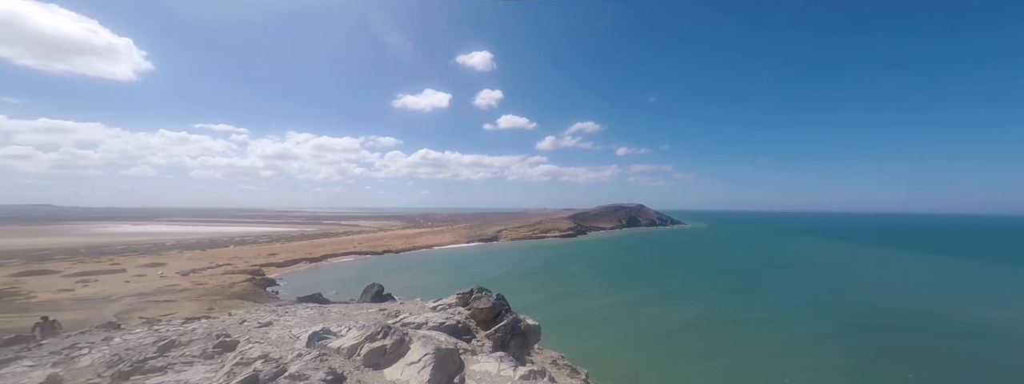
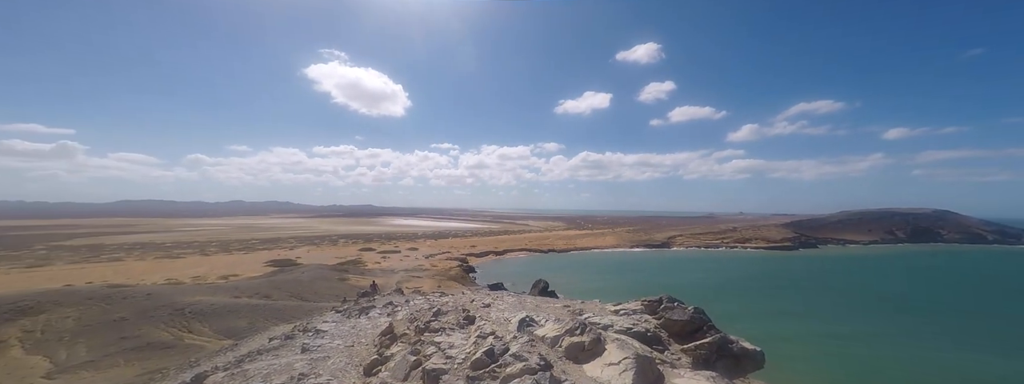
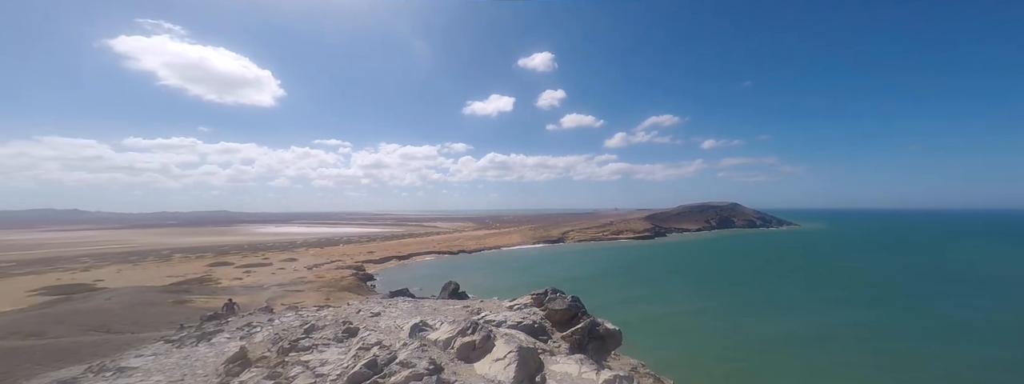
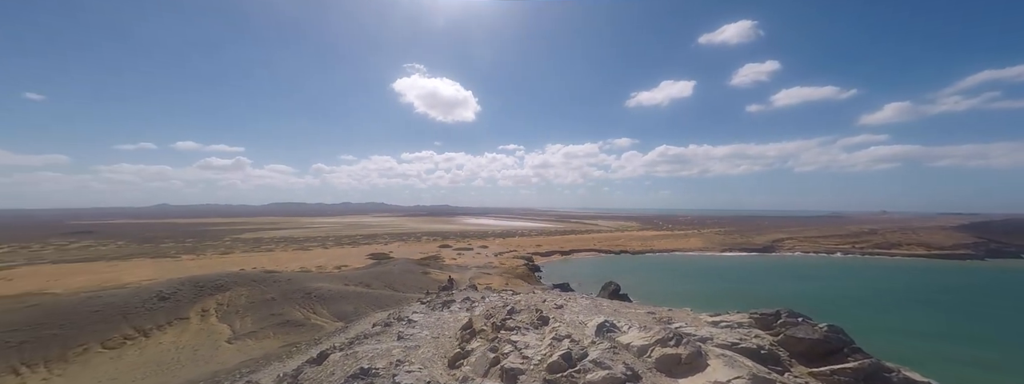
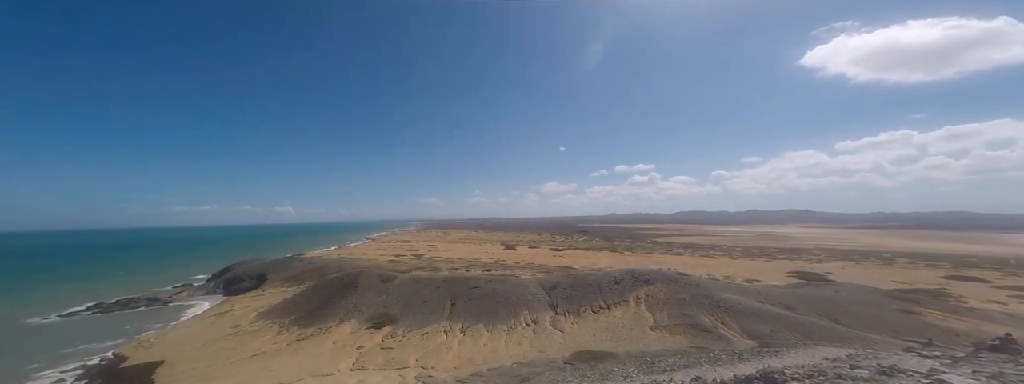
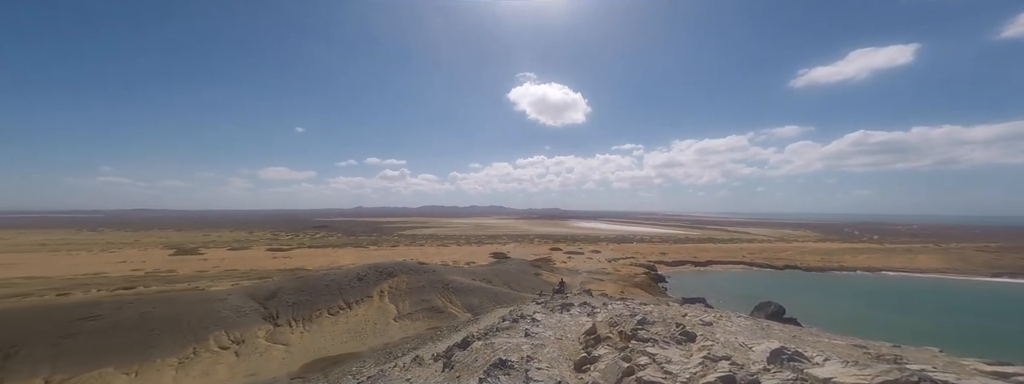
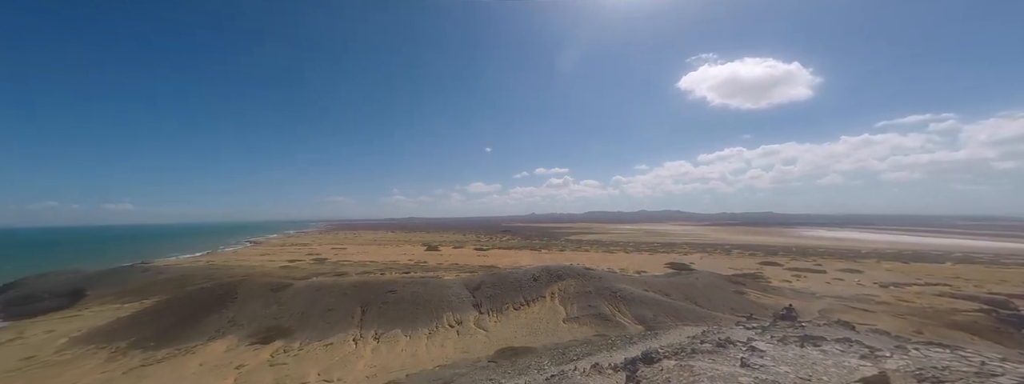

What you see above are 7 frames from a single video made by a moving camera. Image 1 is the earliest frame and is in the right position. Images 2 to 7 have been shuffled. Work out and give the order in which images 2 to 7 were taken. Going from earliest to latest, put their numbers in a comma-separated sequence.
3, 2, 4, 6, 7, 5
